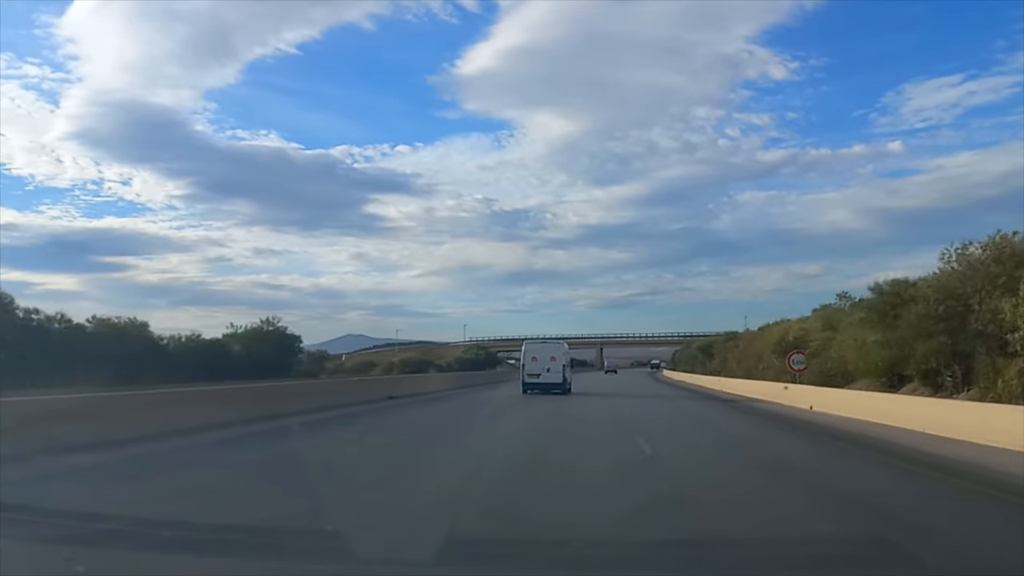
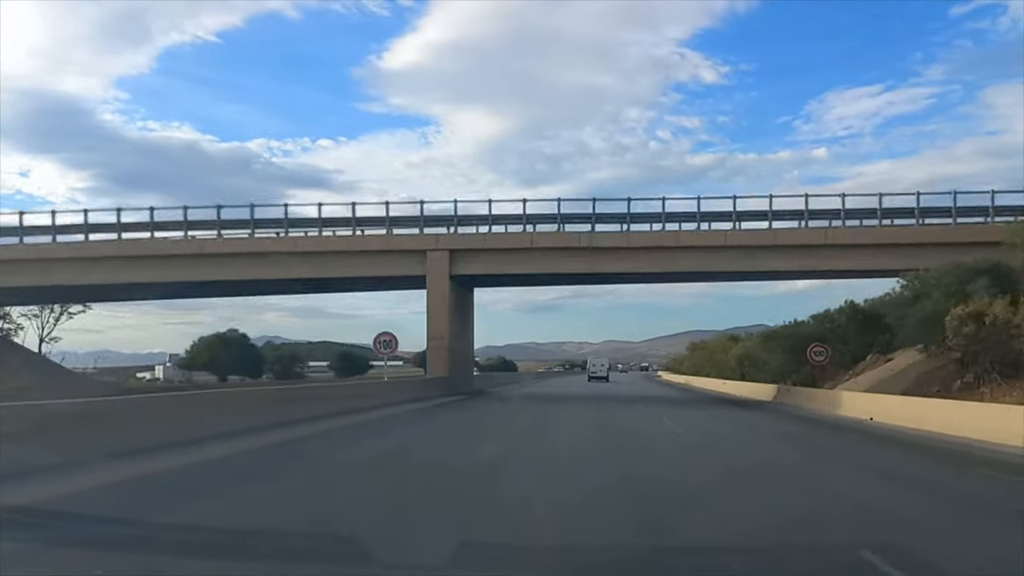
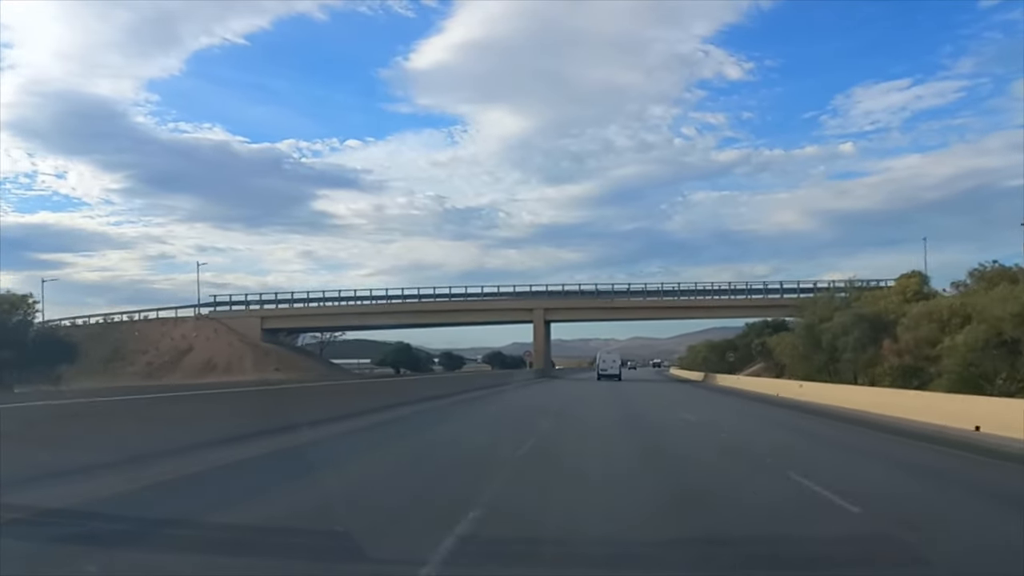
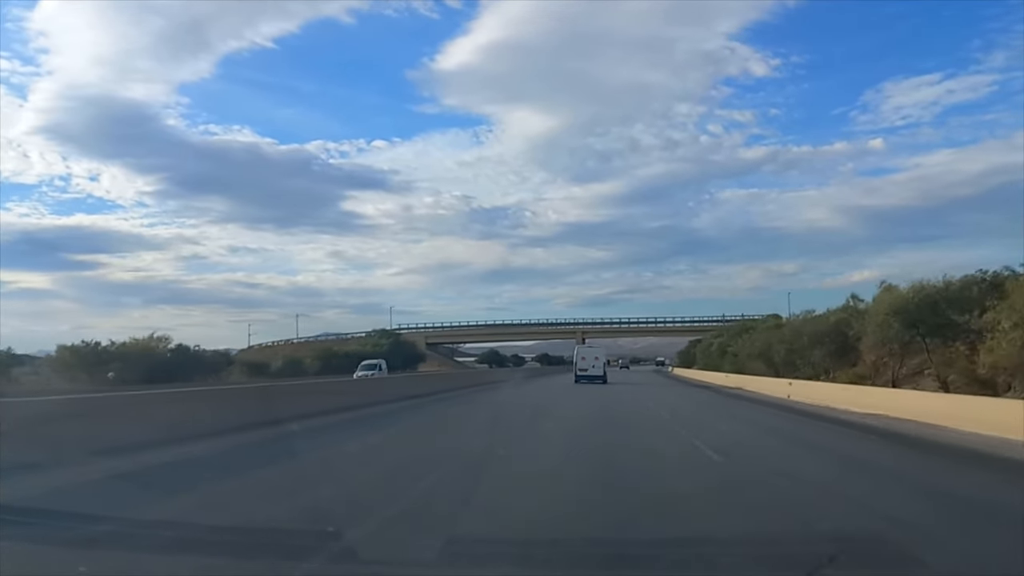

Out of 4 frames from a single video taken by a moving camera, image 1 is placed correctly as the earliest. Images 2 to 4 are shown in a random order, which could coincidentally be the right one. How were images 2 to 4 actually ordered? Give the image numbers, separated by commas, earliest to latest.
4, 3, 2
